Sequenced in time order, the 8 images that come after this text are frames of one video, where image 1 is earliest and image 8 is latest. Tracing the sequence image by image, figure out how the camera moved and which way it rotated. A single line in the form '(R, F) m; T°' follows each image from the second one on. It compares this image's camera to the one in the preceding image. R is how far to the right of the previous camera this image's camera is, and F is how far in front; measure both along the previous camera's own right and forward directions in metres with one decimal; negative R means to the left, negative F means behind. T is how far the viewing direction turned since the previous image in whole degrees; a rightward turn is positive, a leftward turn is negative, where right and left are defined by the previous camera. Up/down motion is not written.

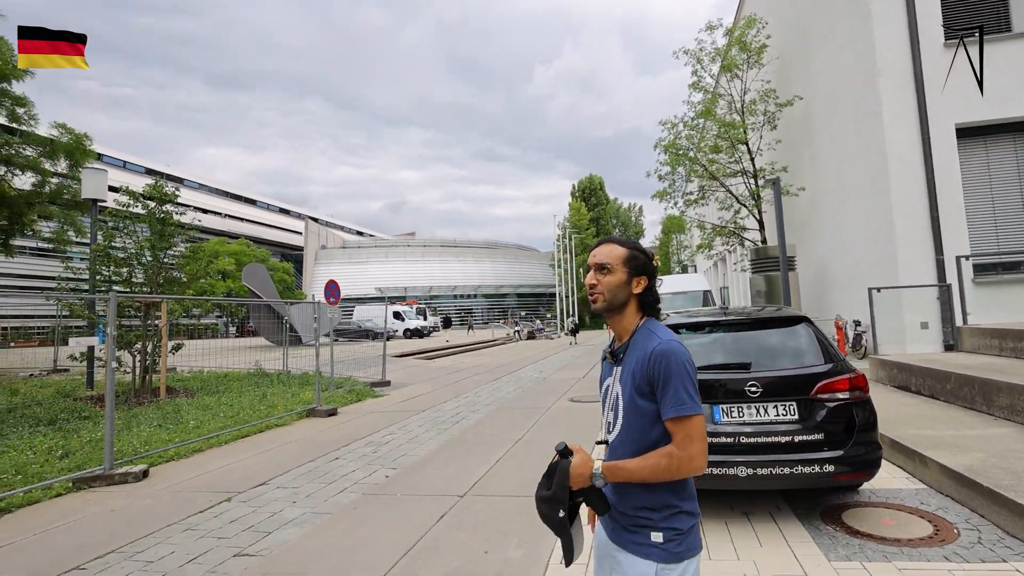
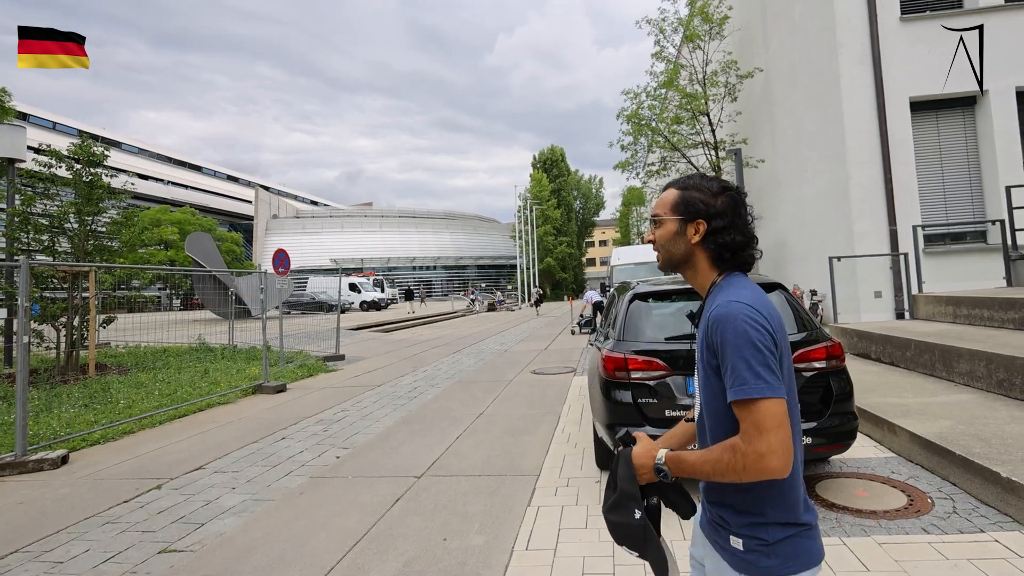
(0.0, +0.3) m; +4°
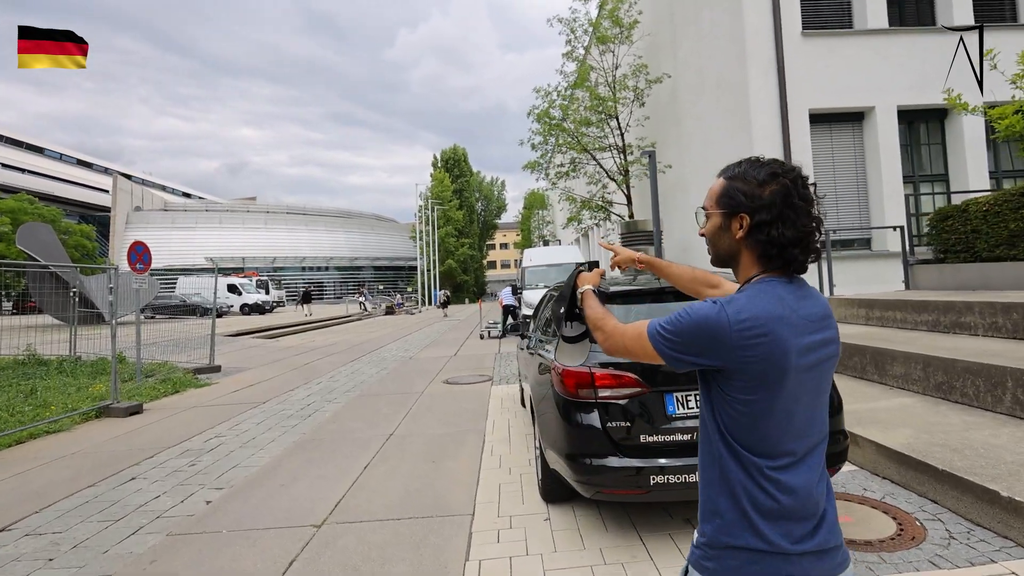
(-0.2, +0.7) m; +11°
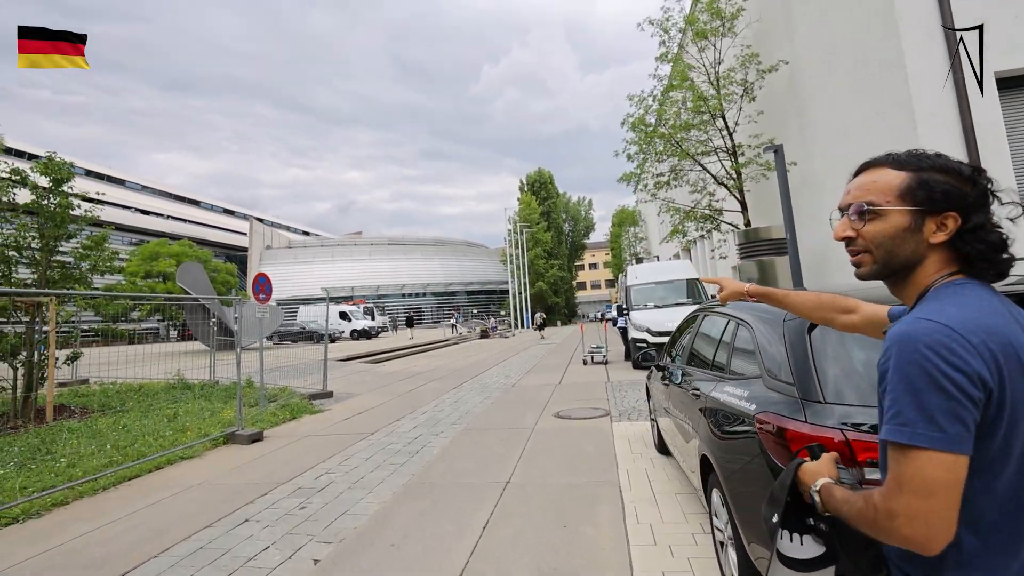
(-0.3, +0.6) m; -10°
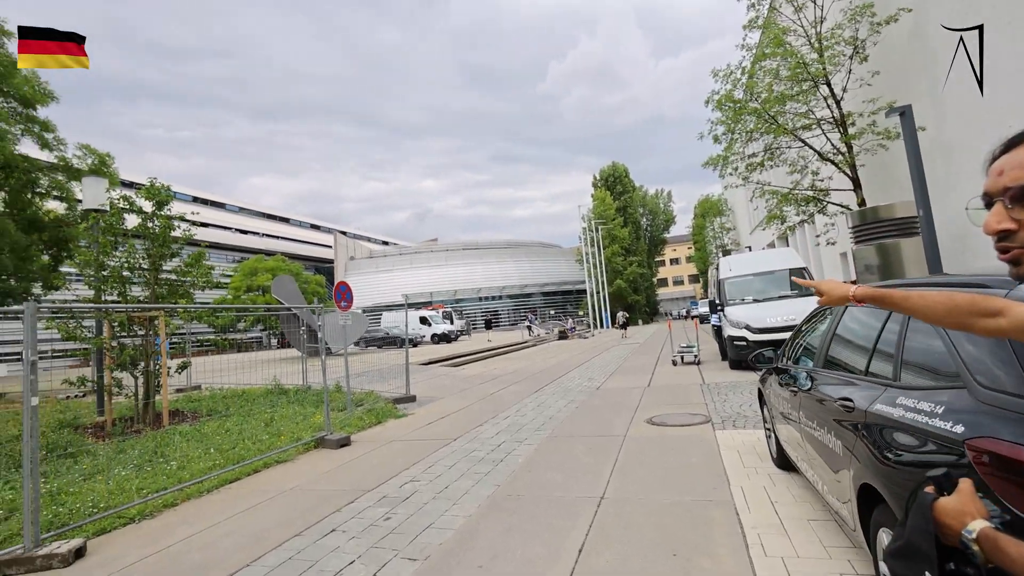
(-0.1, +0.3) m; -8°
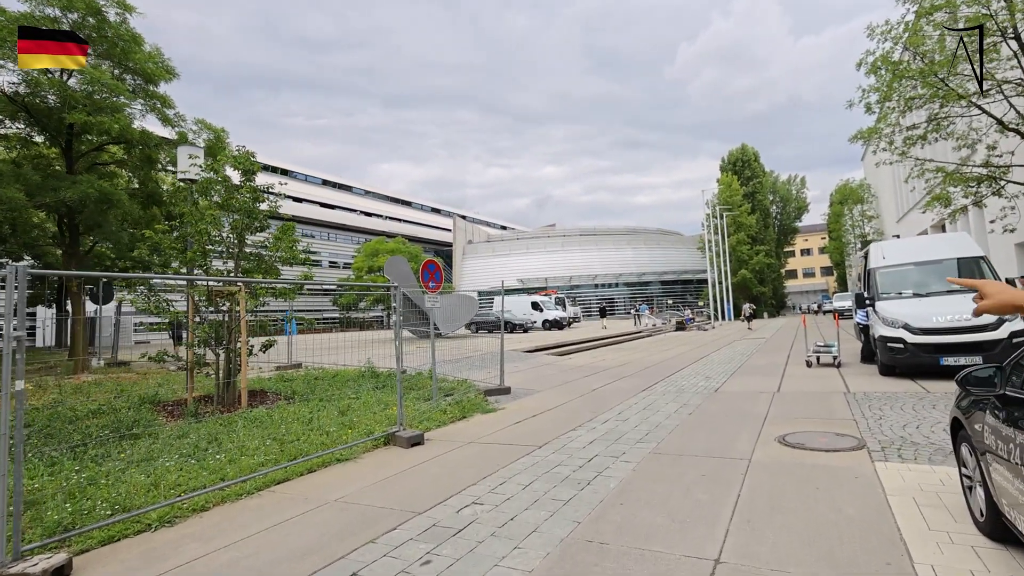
(+0.2, +1.2) m; -12°
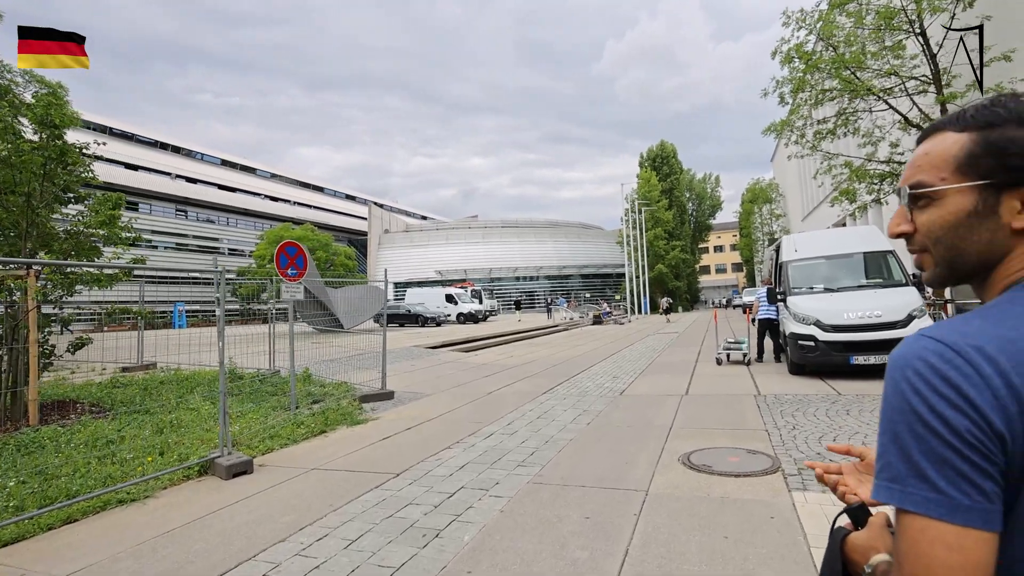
(+0.7, +1.1) m; +8°
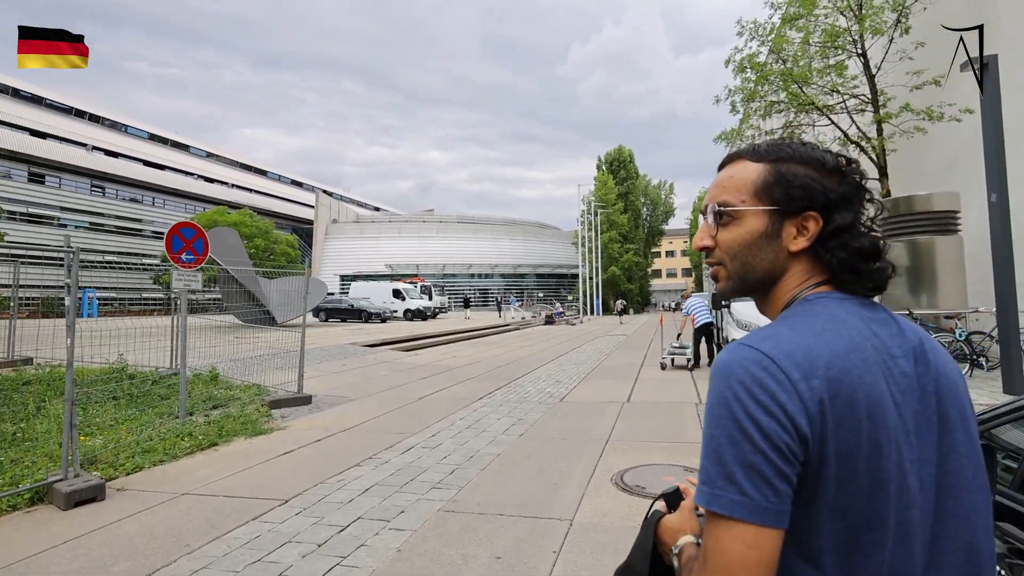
(+0.3, +0.7) m; +5°
